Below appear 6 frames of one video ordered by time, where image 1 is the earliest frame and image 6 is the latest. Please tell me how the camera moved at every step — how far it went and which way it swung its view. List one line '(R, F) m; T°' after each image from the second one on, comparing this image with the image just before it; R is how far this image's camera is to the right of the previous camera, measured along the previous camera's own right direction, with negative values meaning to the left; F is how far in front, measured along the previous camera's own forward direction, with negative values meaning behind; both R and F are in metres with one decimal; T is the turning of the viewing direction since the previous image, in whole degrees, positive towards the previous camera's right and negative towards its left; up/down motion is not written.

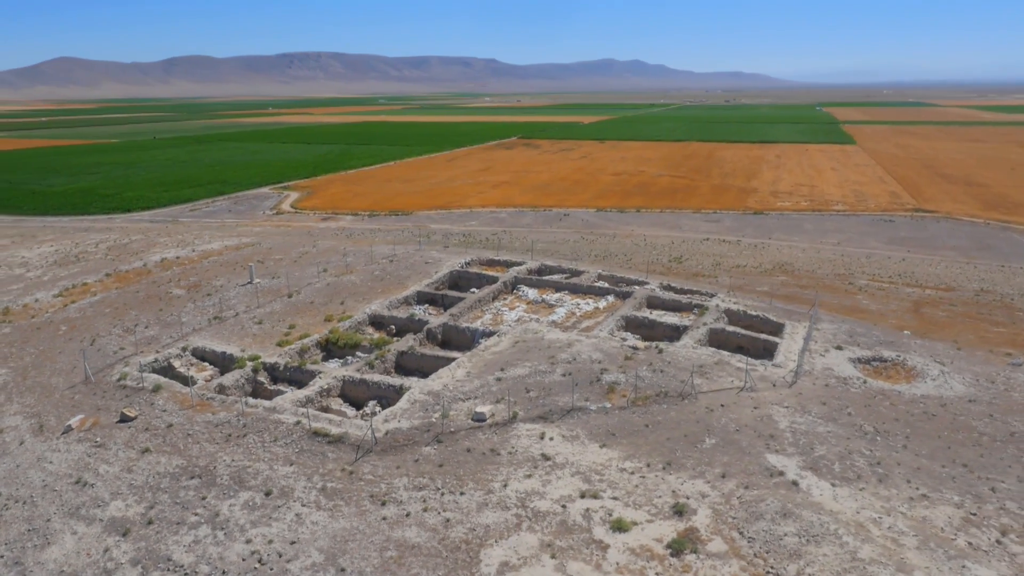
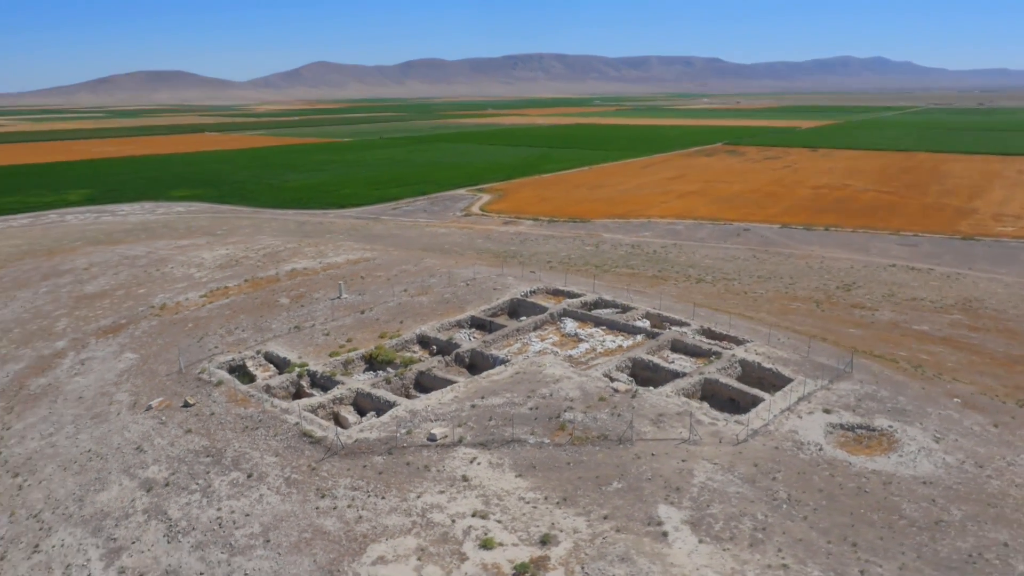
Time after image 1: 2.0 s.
(+3.6, -1.1) m; -16°
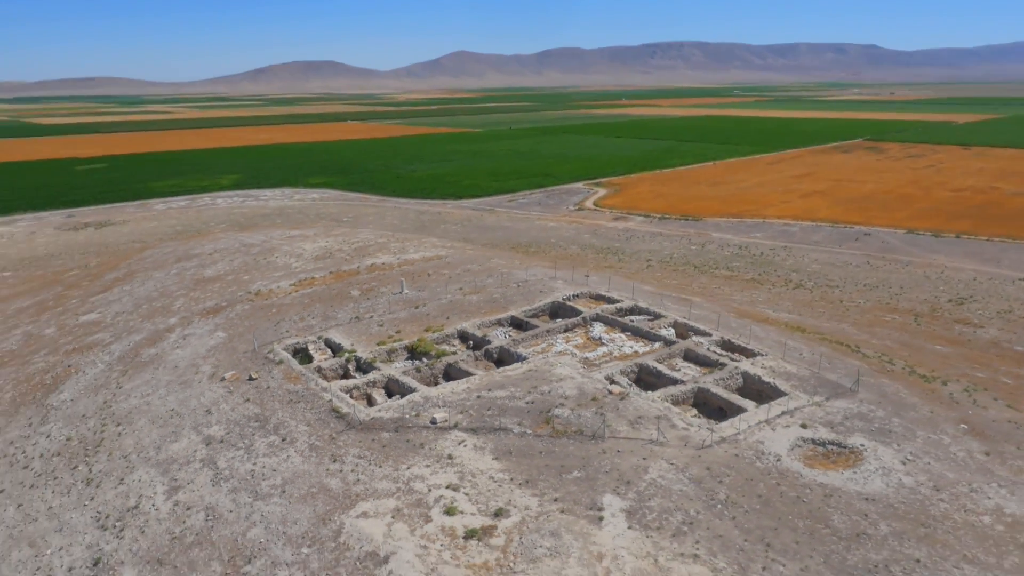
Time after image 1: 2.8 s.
(+2.3, -1.5) m; -10°
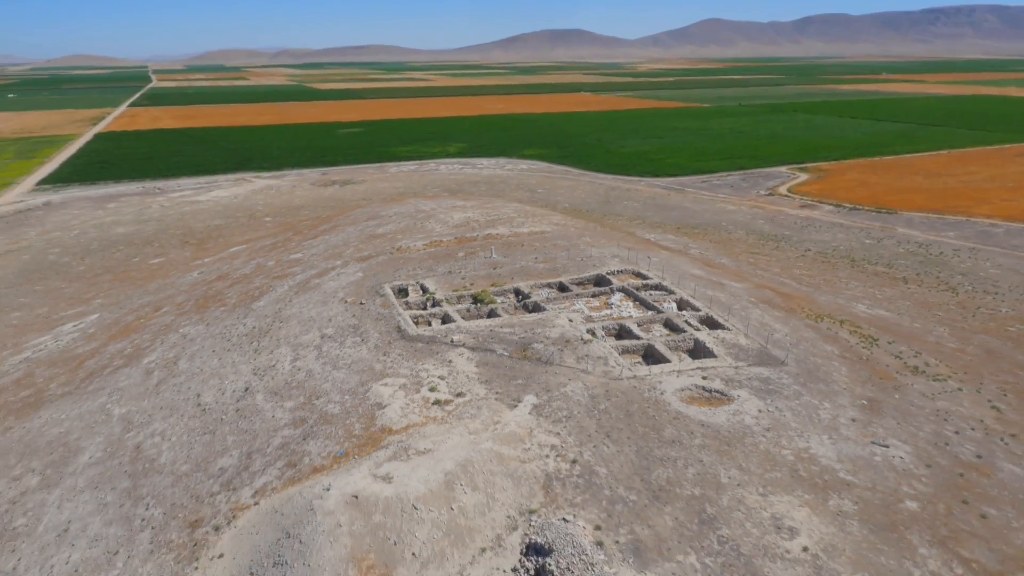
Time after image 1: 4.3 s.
(+5.9, -5.4) m; -17°
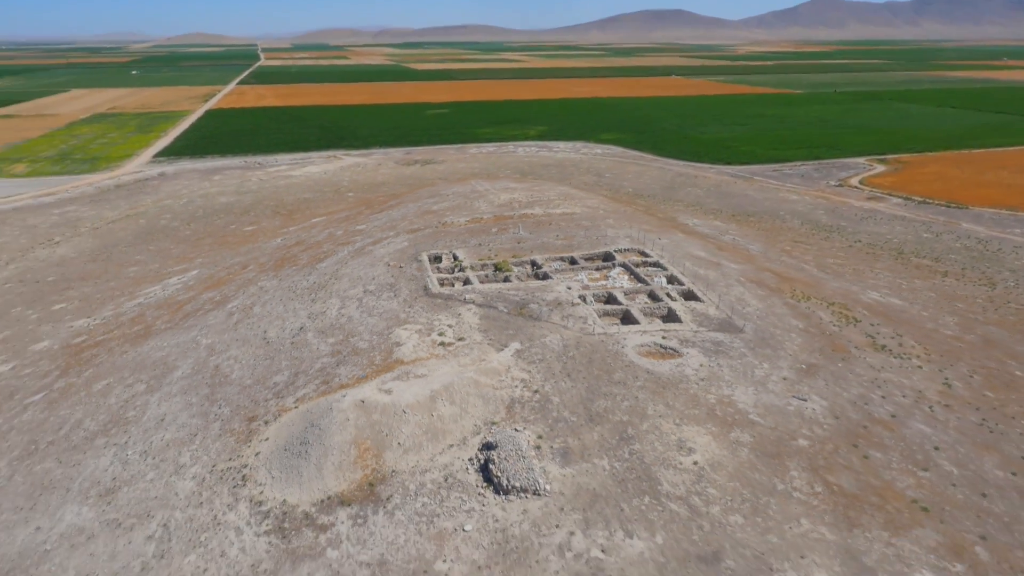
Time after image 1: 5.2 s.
(+2.7, -4.0) m; -7°
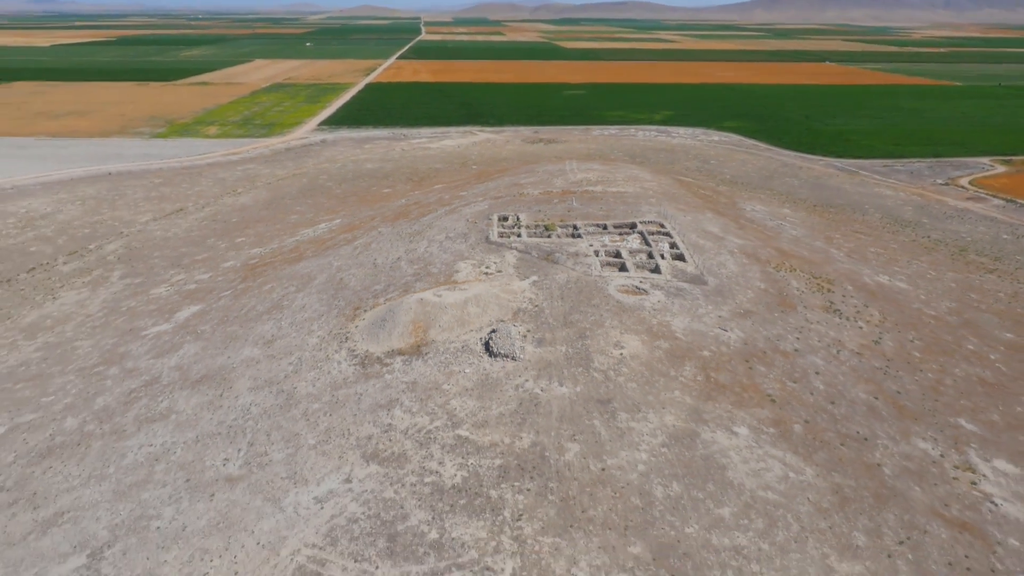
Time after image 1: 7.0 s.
(+4.9, -9.1) m; -11°
